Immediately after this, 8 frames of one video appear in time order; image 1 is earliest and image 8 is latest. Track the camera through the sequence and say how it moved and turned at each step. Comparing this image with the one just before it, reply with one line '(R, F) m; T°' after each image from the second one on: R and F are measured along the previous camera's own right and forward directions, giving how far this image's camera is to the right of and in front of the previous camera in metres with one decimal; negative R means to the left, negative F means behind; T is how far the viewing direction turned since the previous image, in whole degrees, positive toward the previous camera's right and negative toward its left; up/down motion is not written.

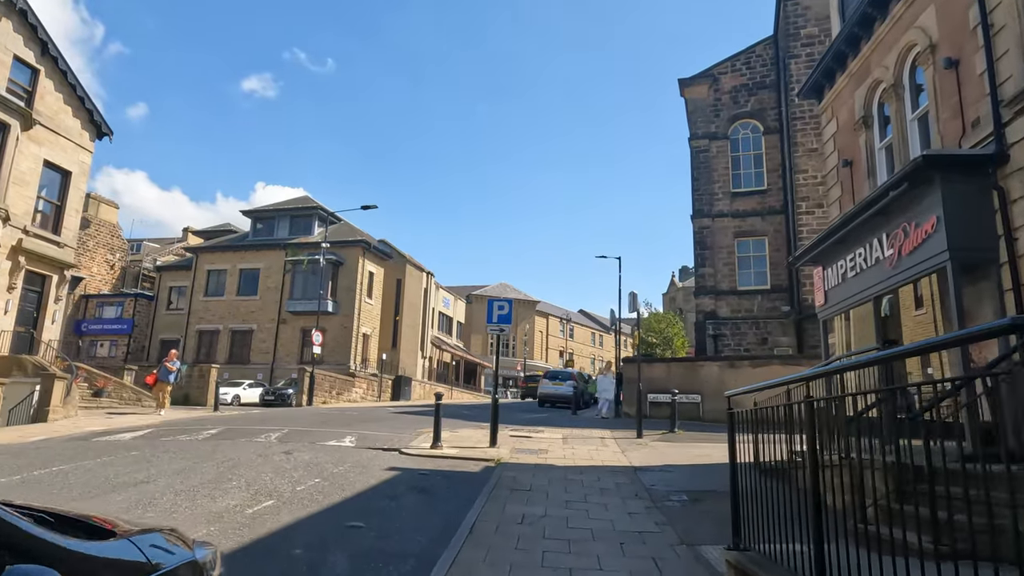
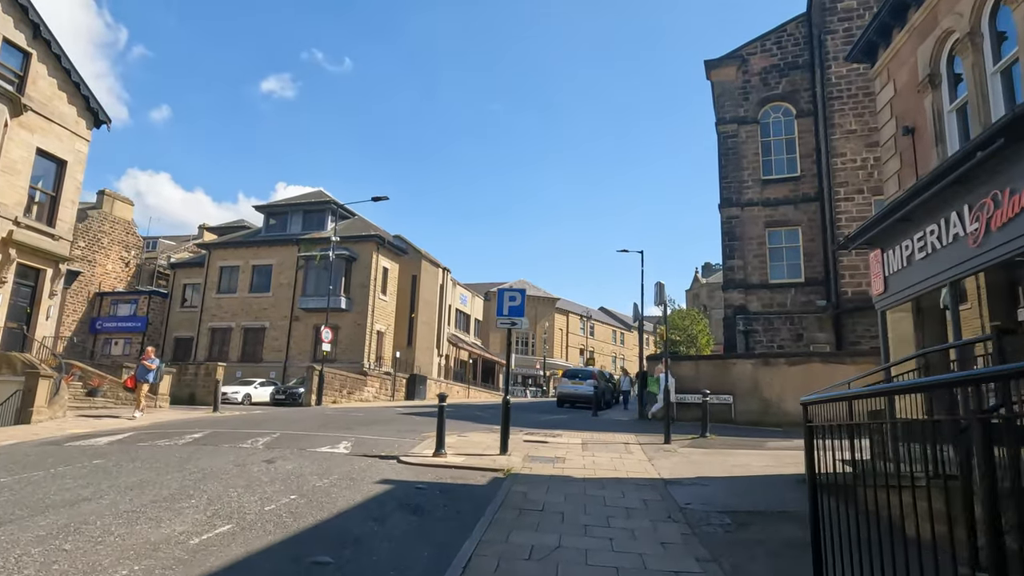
(+0.1, +1.2) m; -2°
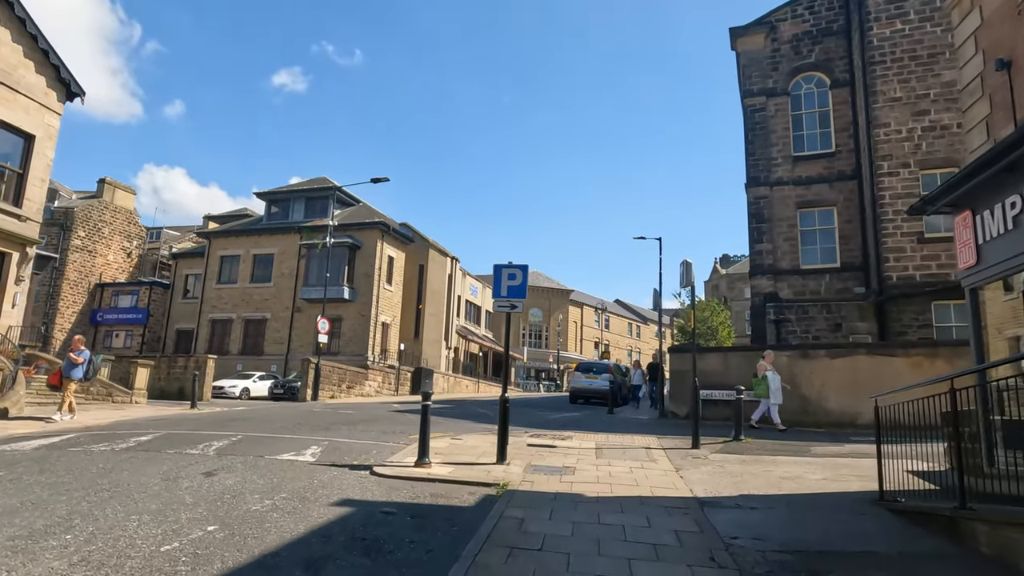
(+0.2, +1.7) m; -1°
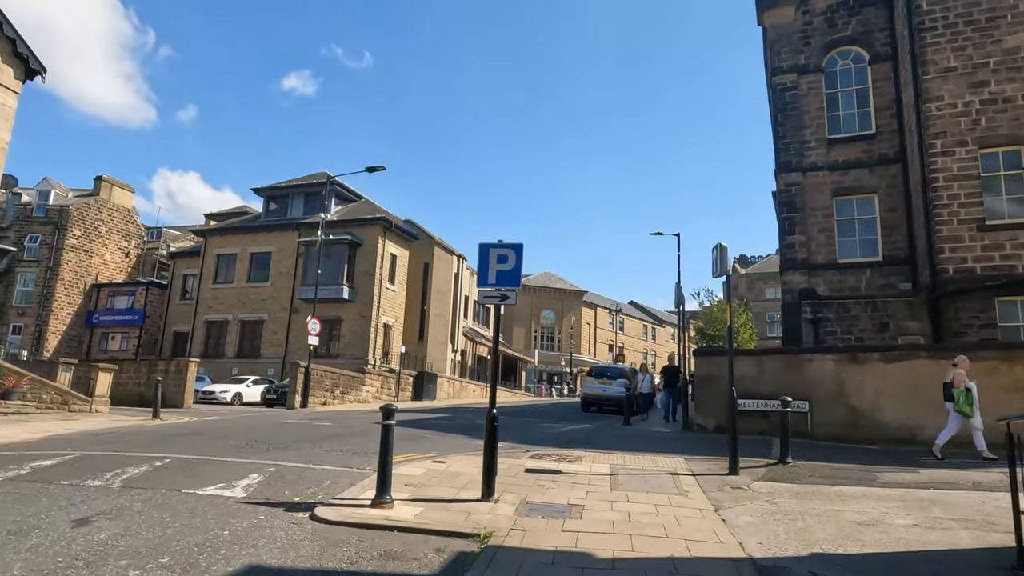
(+0.2, +1.8) m; -1°
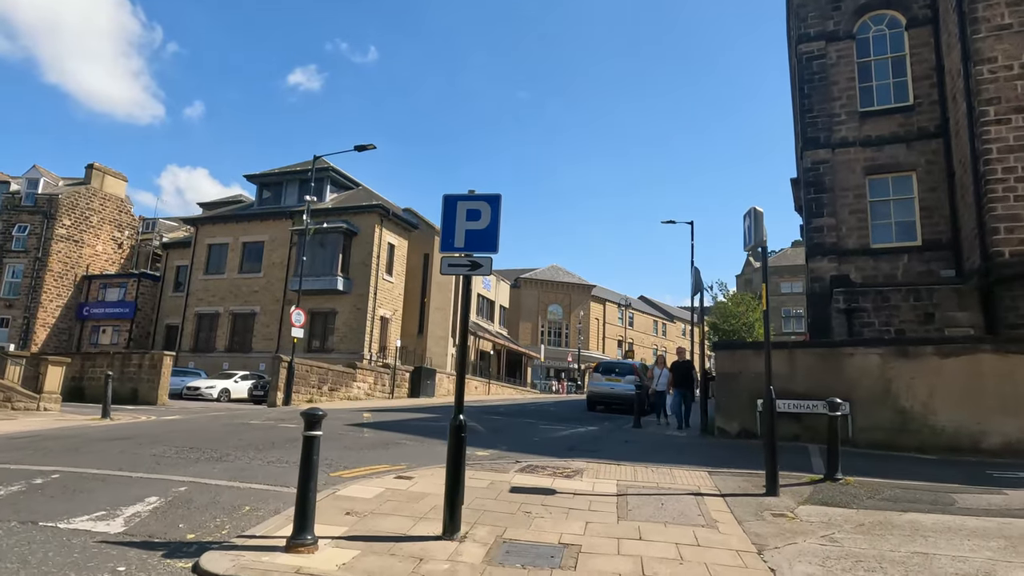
(+0.3, +1.6) m; -1°
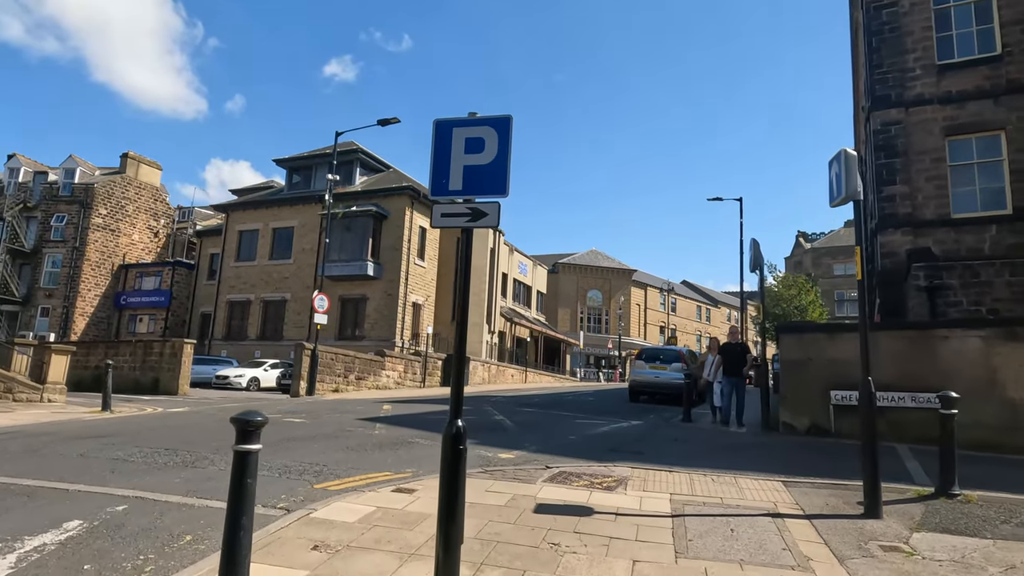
(+0.1, +1.3) m; -3°
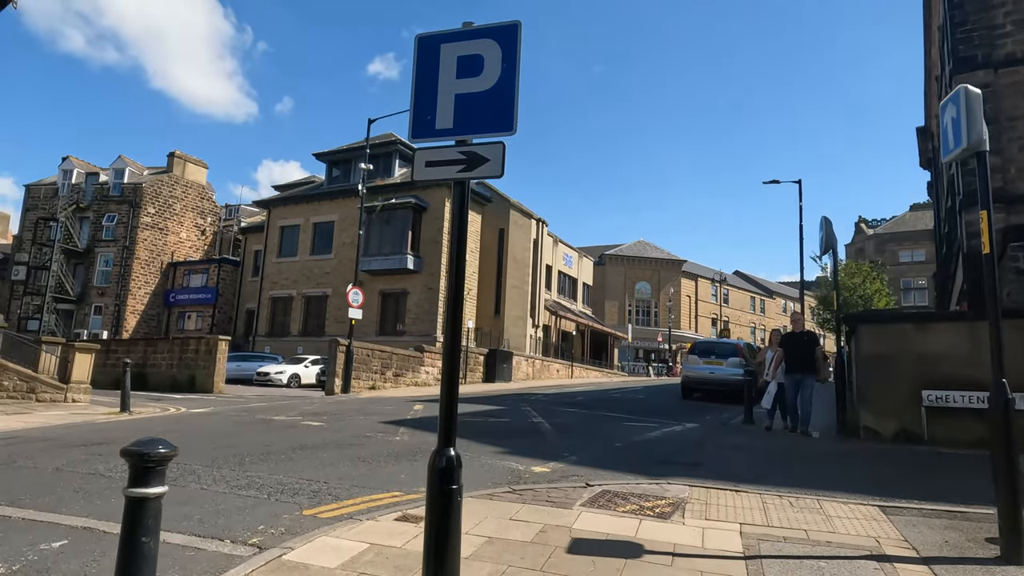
(+0.1, +1.0) m; -4°
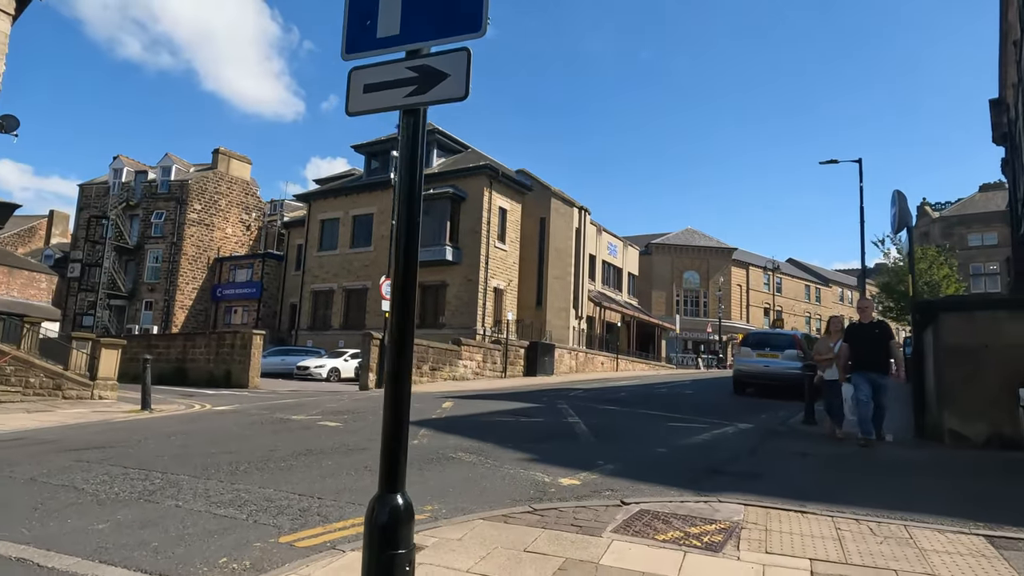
(+0.2, +0.8) m; -4°
